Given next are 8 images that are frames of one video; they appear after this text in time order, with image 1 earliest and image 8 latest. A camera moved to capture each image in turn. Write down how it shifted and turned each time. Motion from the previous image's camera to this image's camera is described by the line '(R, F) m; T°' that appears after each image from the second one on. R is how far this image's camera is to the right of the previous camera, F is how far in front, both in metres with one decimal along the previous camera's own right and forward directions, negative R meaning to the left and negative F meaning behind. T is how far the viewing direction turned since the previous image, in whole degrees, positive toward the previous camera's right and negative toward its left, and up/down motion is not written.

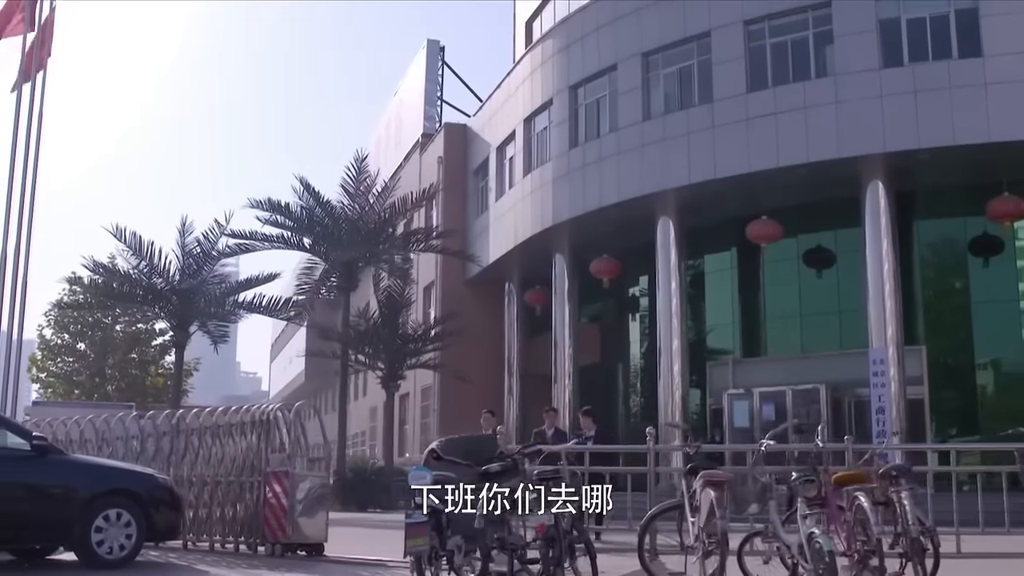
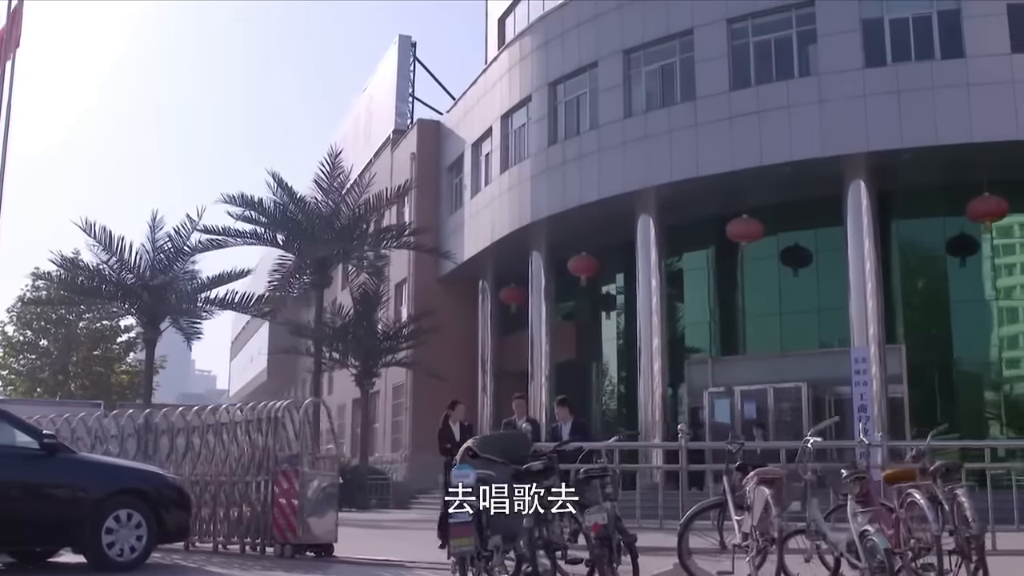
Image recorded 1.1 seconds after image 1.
(-0.4, +0.2) m; +2°
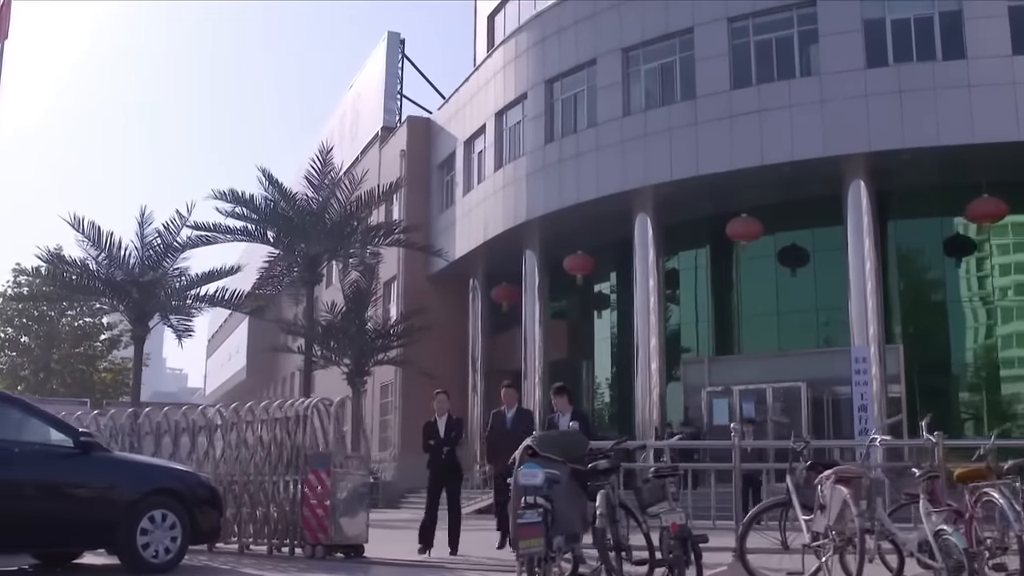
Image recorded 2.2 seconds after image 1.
(-0.5, +0.1) m; +1°
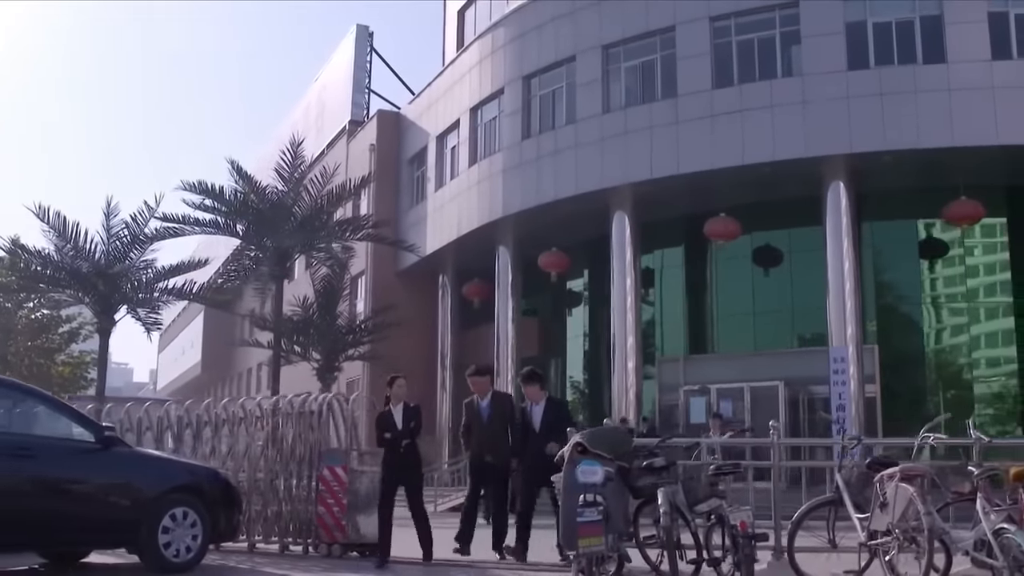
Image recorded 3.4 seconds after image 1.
(-0.5, +0.1) m; +3°
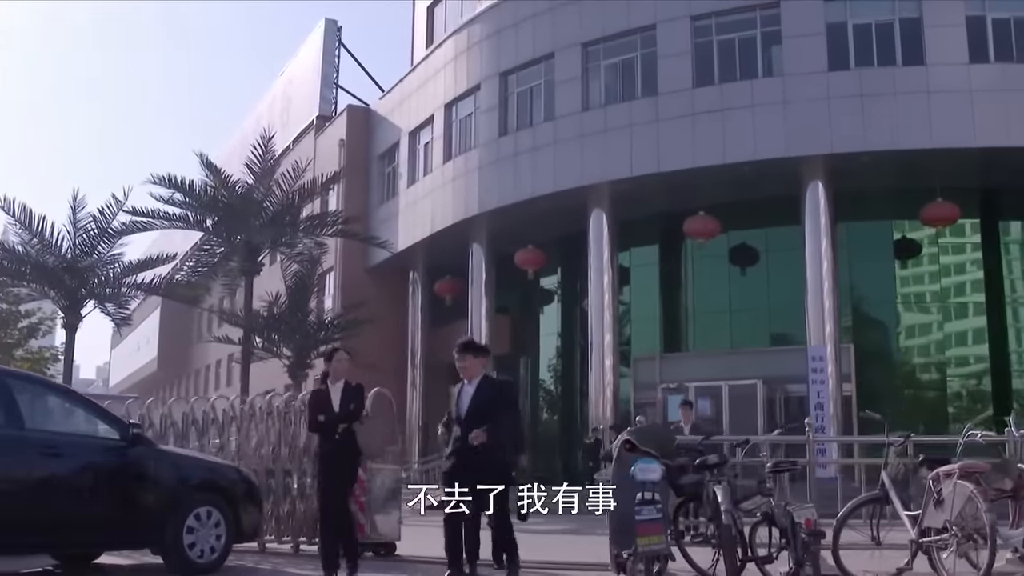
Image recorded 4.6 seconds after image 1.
(-0.5, +0.1) m; +2°
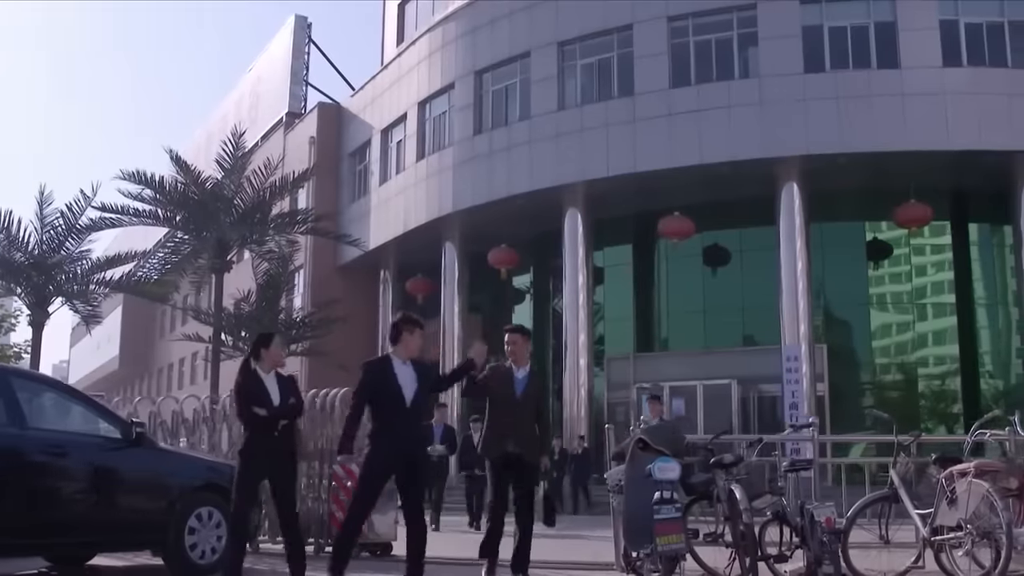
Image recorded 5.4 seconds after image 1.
(-0.3, 0.0) m; +2°
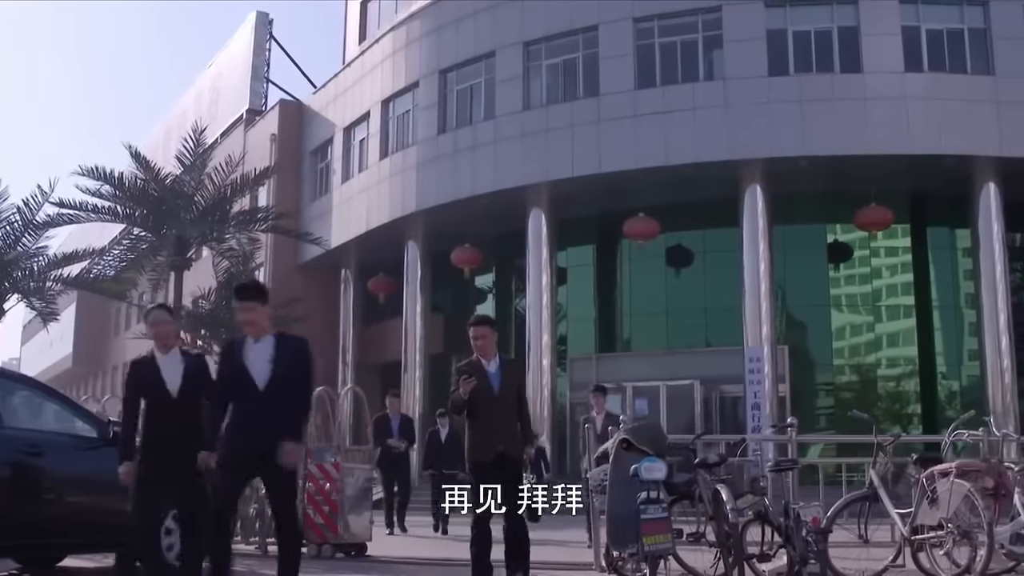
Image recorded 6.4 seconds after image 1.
(-0.1, 0.0) m; +2°
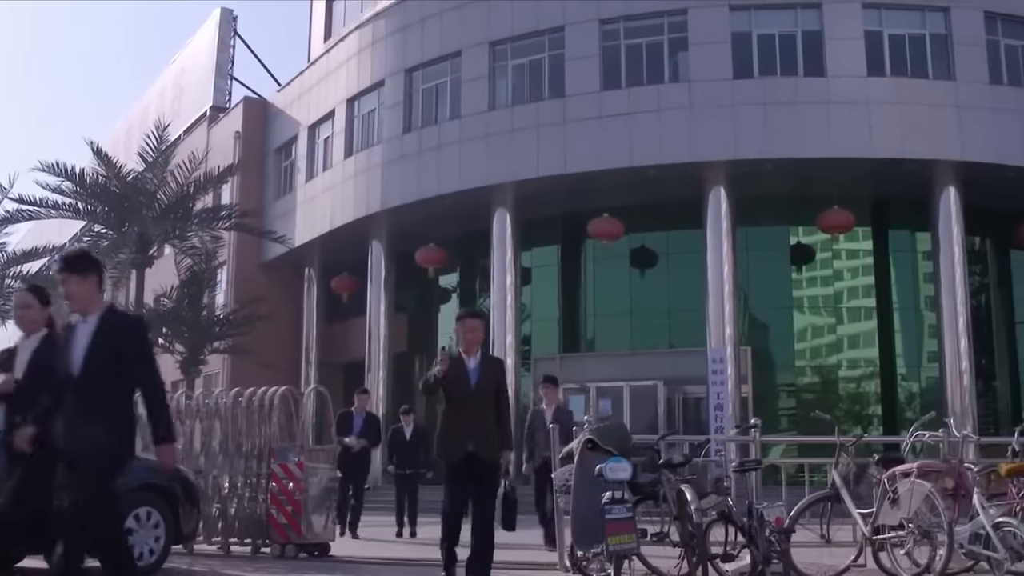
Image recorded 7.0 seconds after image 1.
(0.0, 0.0) m; +2°
